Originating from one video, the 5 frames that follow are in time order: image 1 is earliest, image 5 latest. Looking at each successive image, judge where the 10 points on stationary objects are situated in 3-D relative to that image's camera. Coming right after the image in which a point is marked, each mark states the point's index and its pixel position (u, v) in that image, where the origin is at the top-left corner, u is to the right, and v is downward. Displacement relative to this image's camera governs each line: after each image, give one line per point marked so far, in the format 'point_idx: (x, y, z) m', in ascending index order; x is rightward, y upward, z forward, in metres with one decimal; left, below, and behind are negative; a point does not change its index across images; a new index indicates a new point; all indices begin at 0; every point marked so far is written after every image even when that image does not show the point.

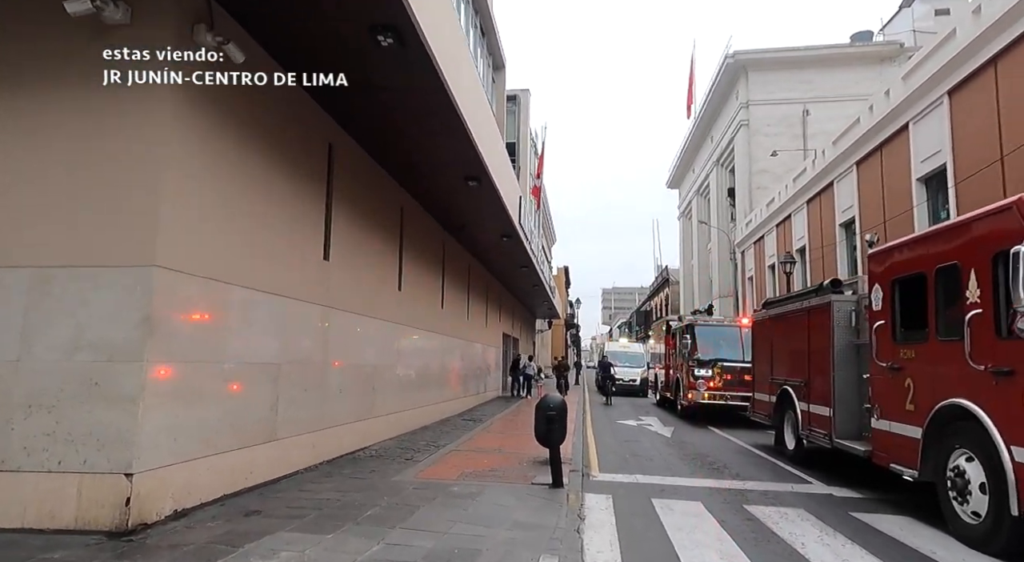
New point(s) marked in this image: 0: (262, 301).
0: (-2.9, -0.2, +7.2) m
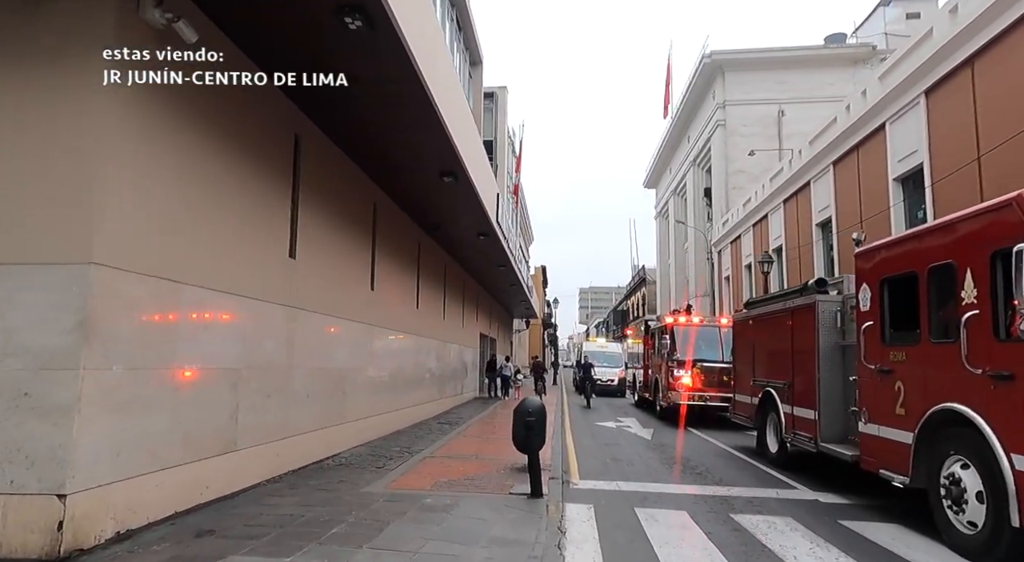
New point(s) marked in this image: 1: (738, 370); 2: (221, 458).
0: (-3.2, -0.2, +6.7) m
1: (+4.5, -1.8, +11.9) m
2: (-3.1, -1.9, +6.6) m
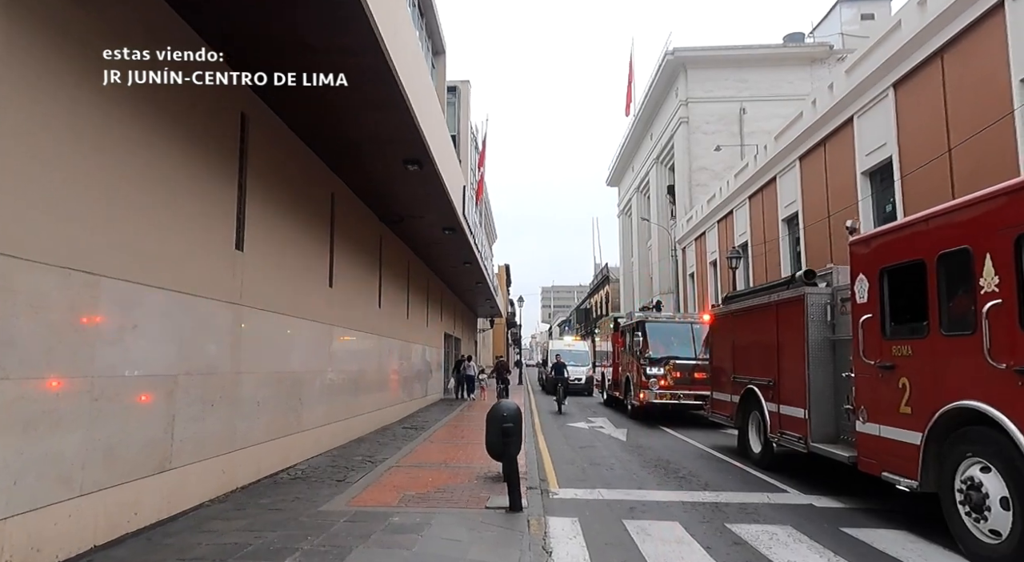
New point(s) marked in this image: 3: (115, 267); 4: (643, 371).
0: (-3.4, -0.2, +5.8) m
1: (+3.9, -1.6, +11.5) m
2: (-3.3, -1.8, +5.7) m
3: (-3.4, +0.1, +5.1) m
4: (+3.5, -2.4, +16.3) m
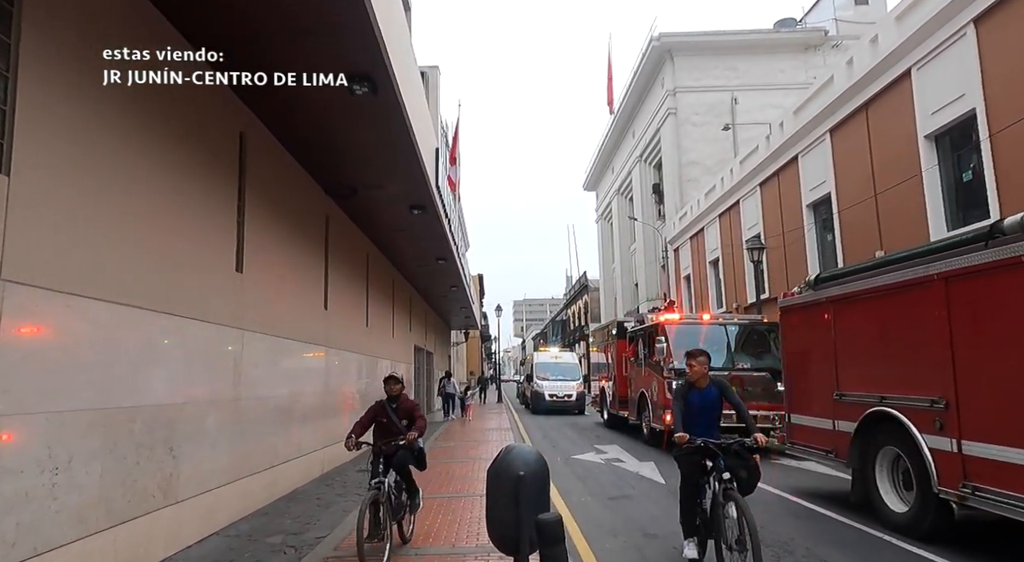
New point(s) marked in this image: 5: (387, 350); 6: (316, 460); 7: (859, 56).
0: (-3.1, +0.2, +2.2) m
1: (+3.9, -1.3, +8.1) m
2: (-3.0, -1.5, +2.0) m
3: (-3.1, +0.5, +1.5) m
4: (+3.3, -2.2, +12.9) m
5: (-3.4, -1.9, +16.6) m
6: (-3.3, -3.0, +10.0) m
7: (+9.1, +5.9, +15.9) m
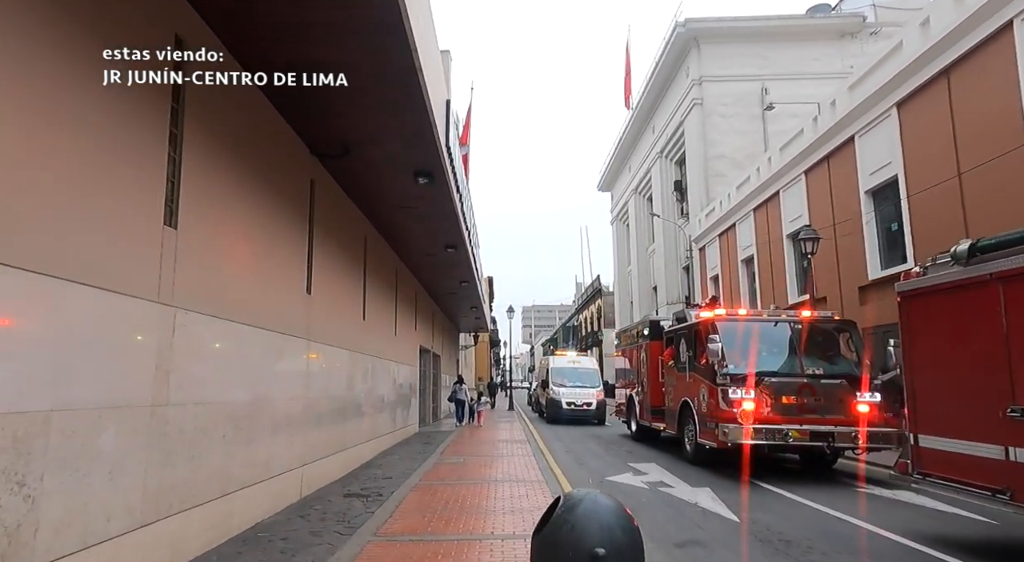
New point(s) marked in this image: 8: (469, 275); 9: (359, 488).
0: (-2.9, +0.6, +0.1) m
1: (+4.2, -1.1, +6.0) m
2: (-2.8, -1.1, -0.1) m
3: (-2.8, +0.9, -0.6) m
4: (+3.7, -2.0, +10.8) m
5: (-3.0, -1.7, +14.5) m
6: (-2.9, -2.6, +7.9) m
7: (+9.6, +6.0, +13.7) m
8: (-1.3, +0.2, +19.1) m
9: (-2.4, -3.2, +9.5) m
